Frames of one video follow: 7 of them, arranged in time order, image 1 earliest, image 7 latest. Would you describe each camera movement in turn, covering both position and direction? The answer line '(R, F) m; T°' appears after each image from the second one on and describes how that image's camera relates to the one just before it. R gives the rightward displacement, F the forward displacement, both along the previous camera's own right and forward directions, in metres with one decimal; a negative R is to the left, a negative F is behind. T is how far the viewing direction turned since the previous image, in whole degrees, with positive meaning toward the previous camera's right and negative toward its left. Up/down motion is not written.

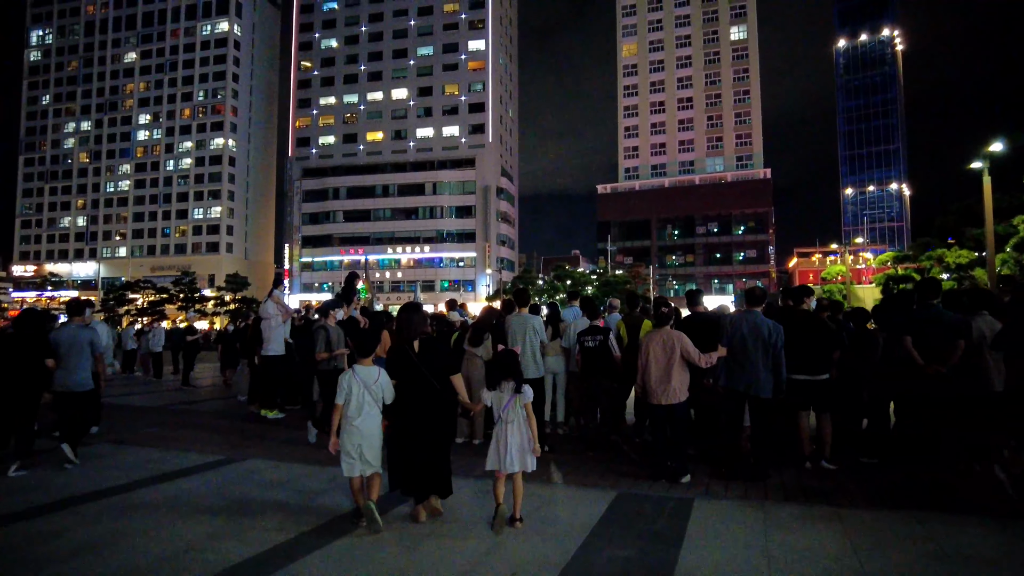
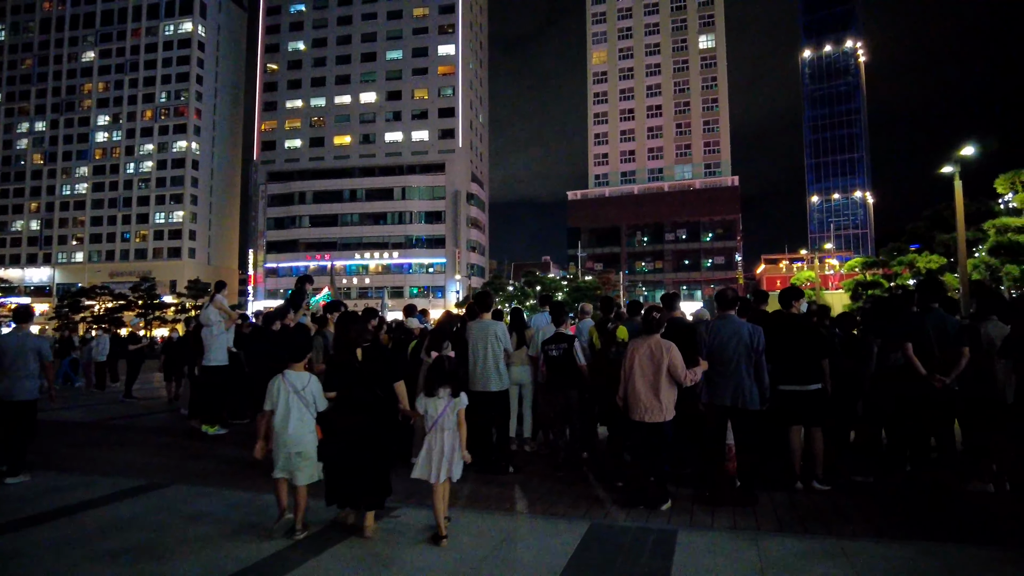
(+0.1, +0.7) m; +3°
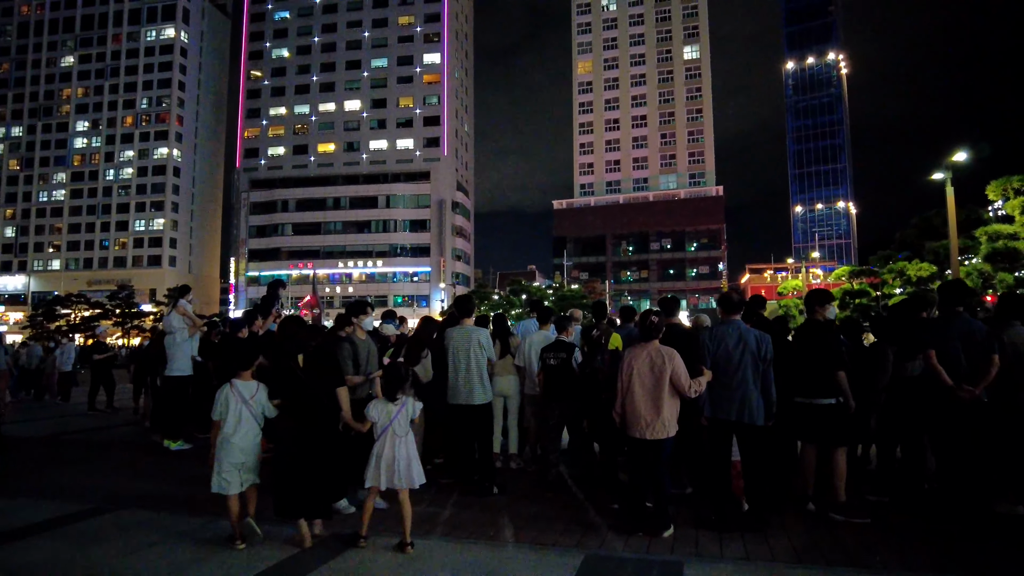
(0.0, +0.5) m; +1°
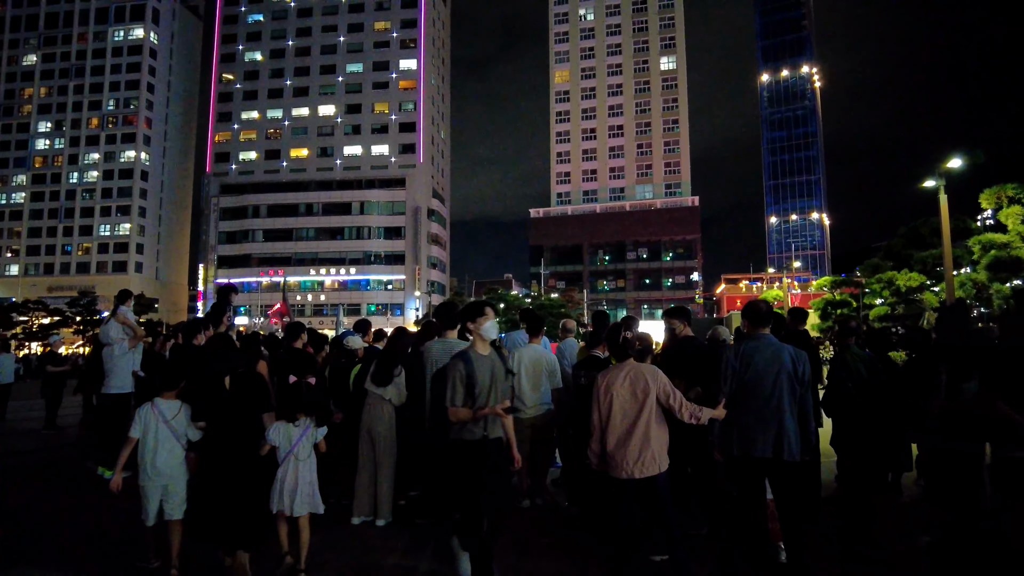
(-0.1, +0.9) m; +2°
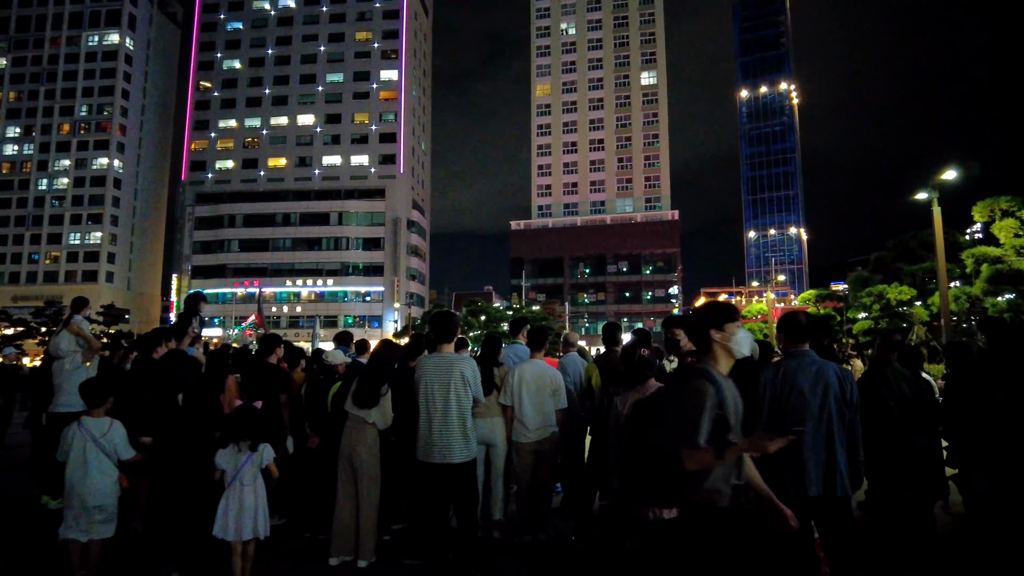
(-0.2, +0.6) m; +2°
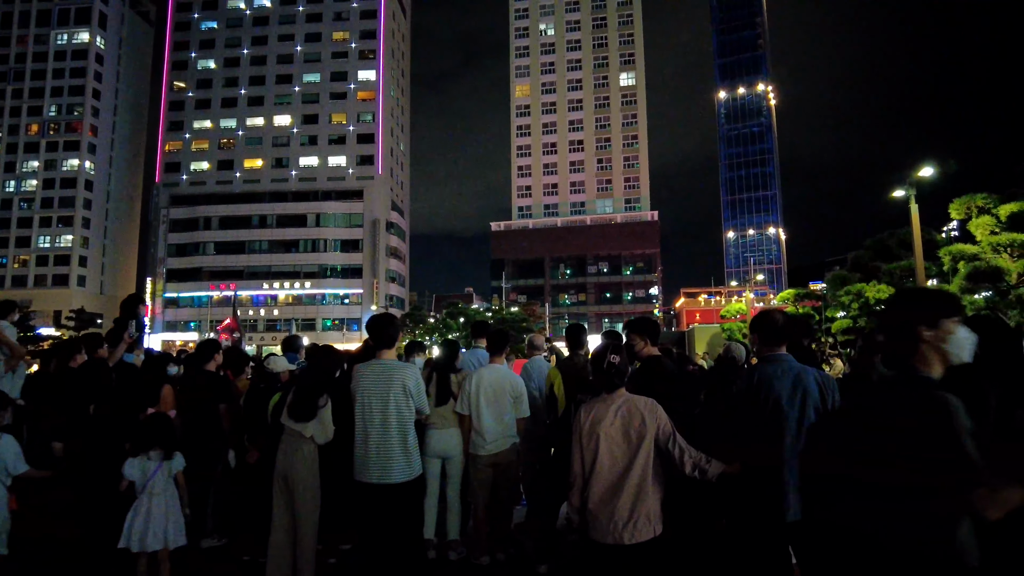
(+0.2, +0.4) m; +2°
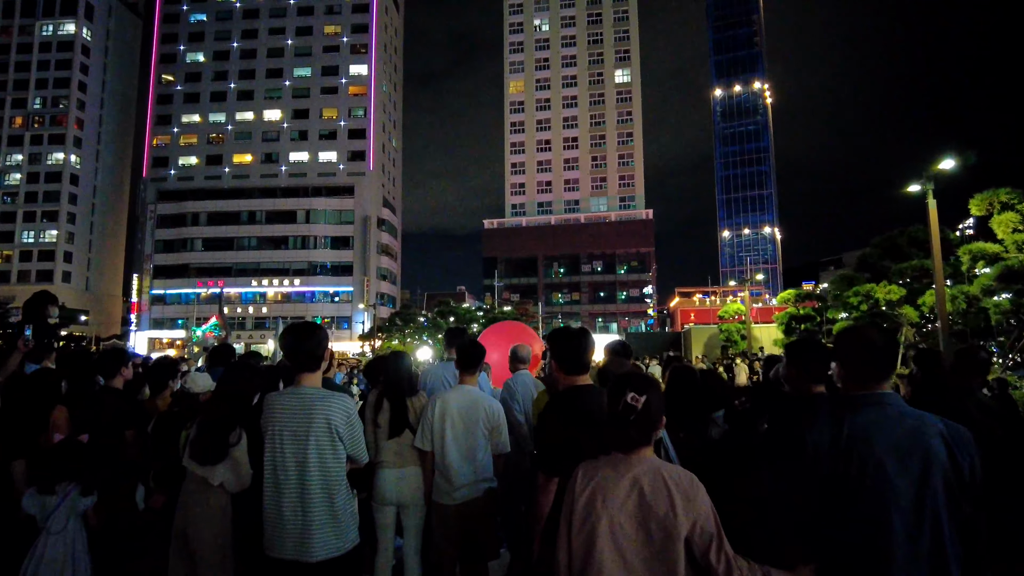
(+0.1, +1.1) m; +1°
